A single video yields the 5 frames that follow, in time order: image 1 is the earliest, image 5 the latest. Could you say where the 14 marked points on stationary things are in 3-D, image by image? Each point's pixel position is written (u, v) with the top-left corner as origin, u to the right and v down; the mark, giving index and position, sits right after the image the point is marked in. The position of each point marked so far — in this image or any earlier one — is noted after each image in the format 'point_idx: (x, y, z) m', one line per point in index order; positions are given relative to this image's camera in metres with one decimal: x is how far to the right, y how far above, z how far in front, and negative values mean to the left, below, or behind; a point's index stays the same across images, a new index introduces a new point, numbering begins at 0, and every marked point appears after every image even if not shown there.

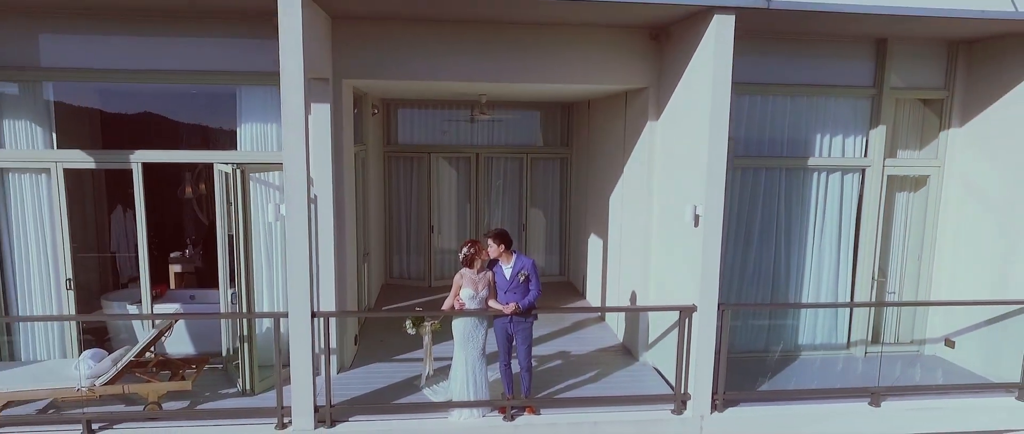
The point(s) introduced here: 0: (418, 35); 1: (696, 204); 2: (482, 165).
0: (-0.7, +1.3, +4.3) m
1: (+1.1, +0.1, +3.8) m
2: (-0.3, +0.6, +6.9) m
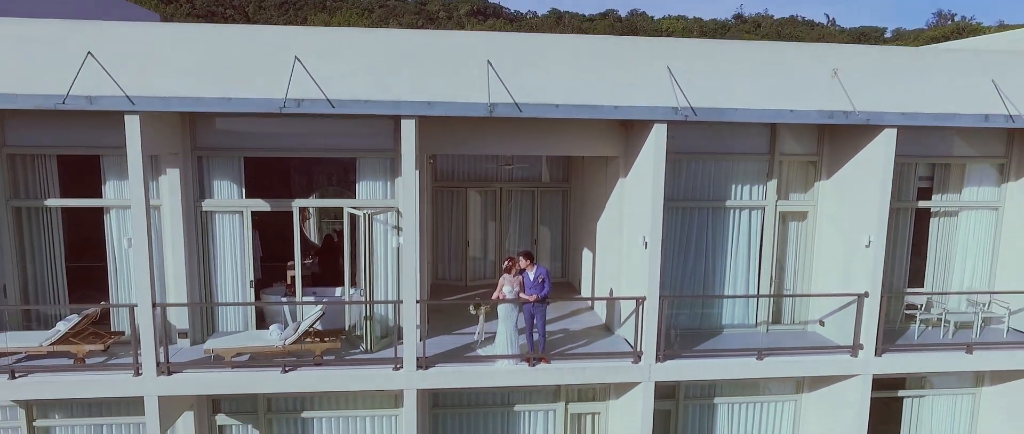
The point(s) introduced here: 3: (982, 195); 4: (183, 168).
0: (-0.4, +1.0, +6.7) m
1: (+1.4, -0.2, +6.2) m
2: (-0.1, +0.3, +9.3) m
3: (+5.8, +0.3, +7.5) m
4: (-3.4, +0.5, +6.3) m
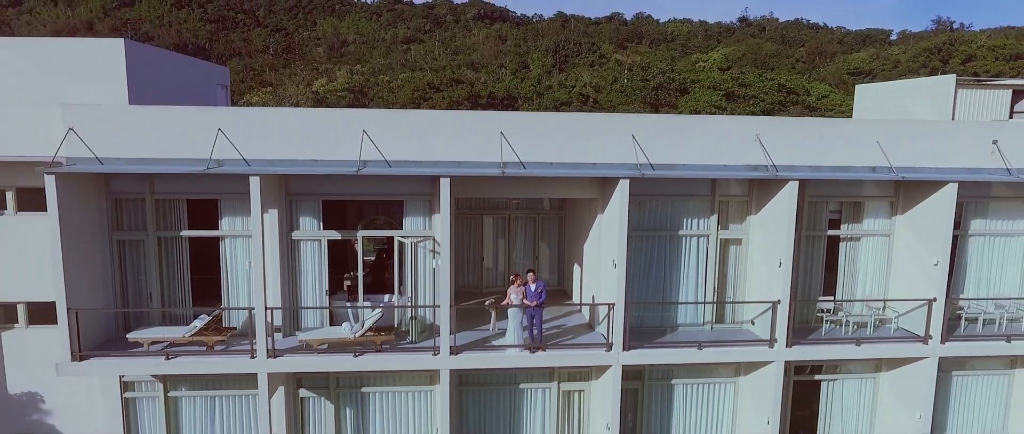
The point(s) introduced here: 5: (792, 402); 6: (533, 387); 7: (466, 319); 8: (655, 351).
0: (-0.3, +0.6, +9.1) m
1: (+1.5, -0.6, +8.6) m
2: (0.0, -0.1, +11.7) m
3: (+5.9, -0.1, +9.8) m
4: (-3.3, +0.1, +8.7) m
5: (+4.6, -3.0, +9.9) m
6: (+0.3, -2.6, +9.5) m
7: (-0.8, -1.7, +10.0) m
8: (+2.1, -1.9, +8.8) m
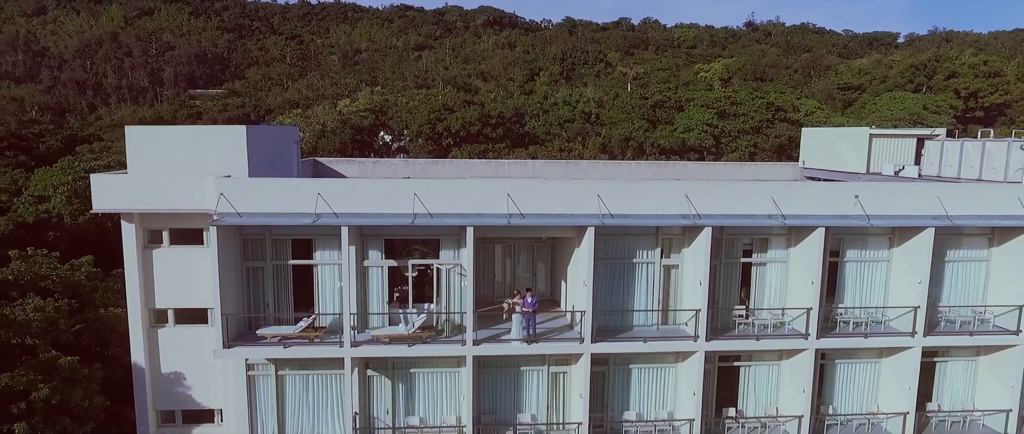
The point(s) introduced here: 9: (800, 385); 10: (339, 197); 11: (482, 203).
0: (-0.3, -0.1, +13.0) m
1: (+1.5, -1.3, +12.5) m
2: (+0.1, -0.8, +15.6) m
3: (+6.0, -0.8, +13.6) m
4: (-3.2, -0.6, +12.7) m
5: (+4.7, -3.7, +13.8) m
6: (+0.4, -3.4, +13.4) m
7: (-0.7, -2.4, +13.9) m
8: (+2.1, -2.6, +12.7) m
9: (+6.3, -3.7, +13.3) m
10: (-3.5, +0.4, +12.4) m
11: (-0.6, +0.3, +12.6) m
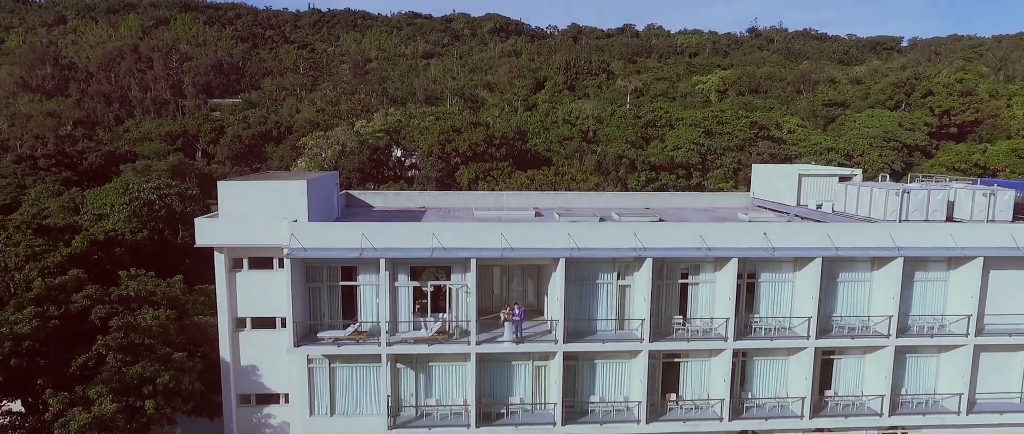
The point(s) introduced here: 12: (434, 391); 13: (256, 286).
0: (-0.5, -1.0, +17.4) m
1: (+1.3, -2.2, +16.9) m
2: (-0.1, -1.7, +20.0) m
3: (+5.8, -1.8, +17.9) m
4: (-3.4, -1.5, +17.1) m
5: (+4.5, -4.6, +18.1) m
6: (+0.2, -4.3, +17.8) m
7: (-0.9, -3.3, +18.3) m
8: (+1.9, -3.5, +17.0) m
9: (+6.1, -4.6, +17.6) m
10: (-3.7, -0.5, +16.8) m
11: (-0.8, -0.6, +17.0) m
12: (-2.3, -5.1, +17.9) m
13: (-7.5, -2.0, +17.9) m
